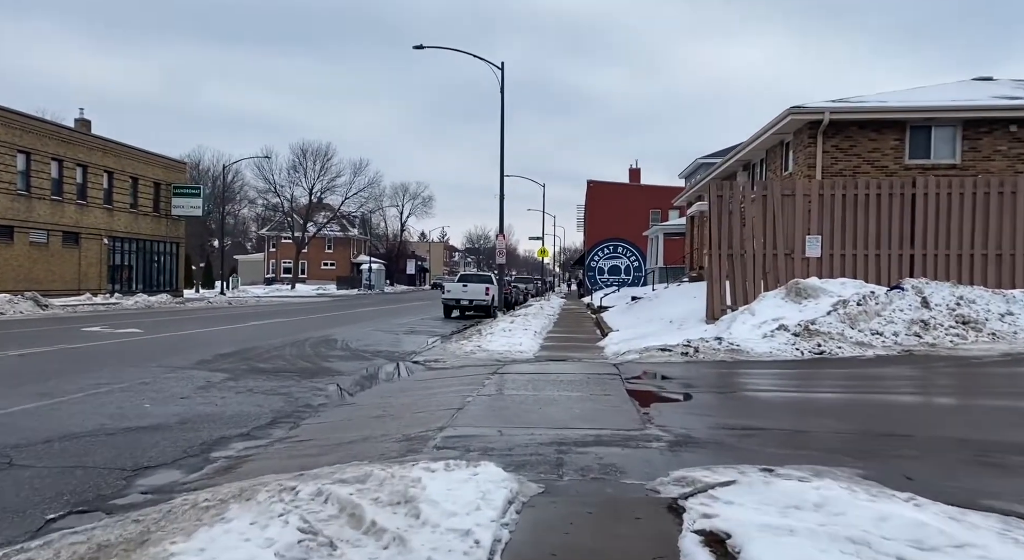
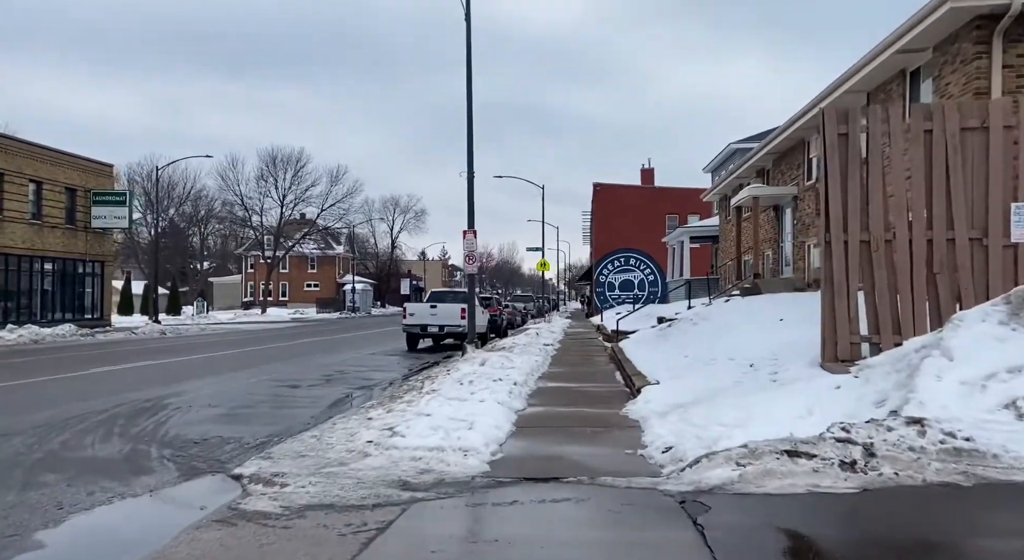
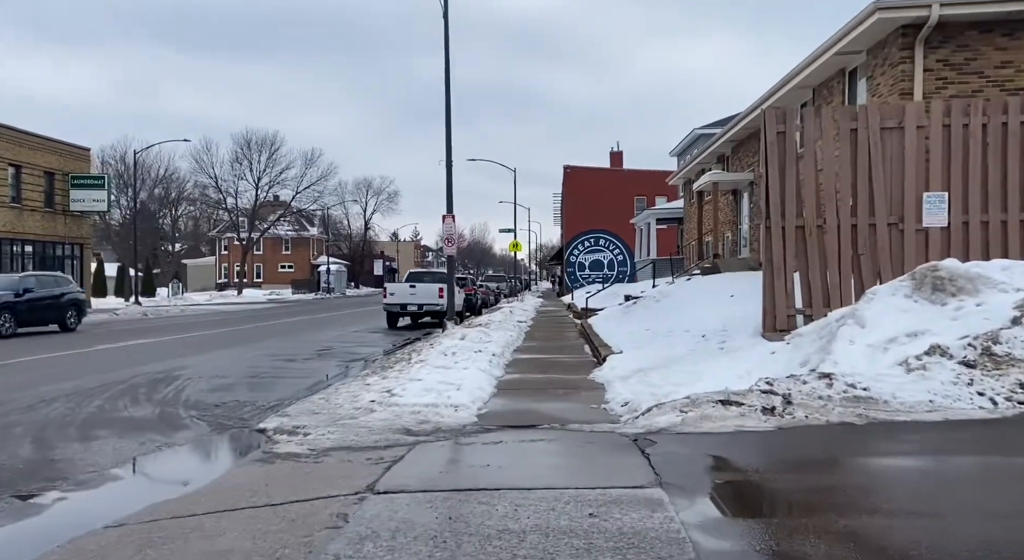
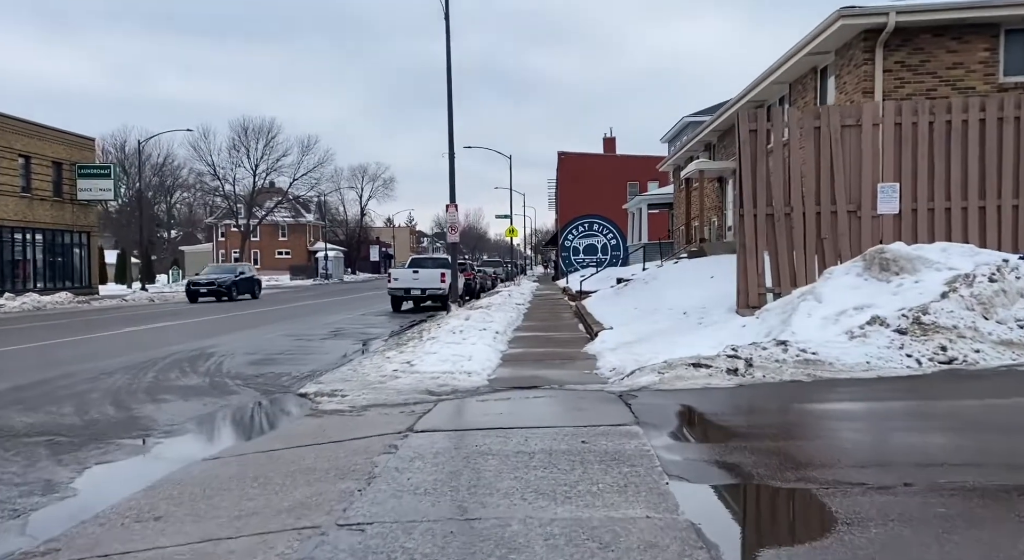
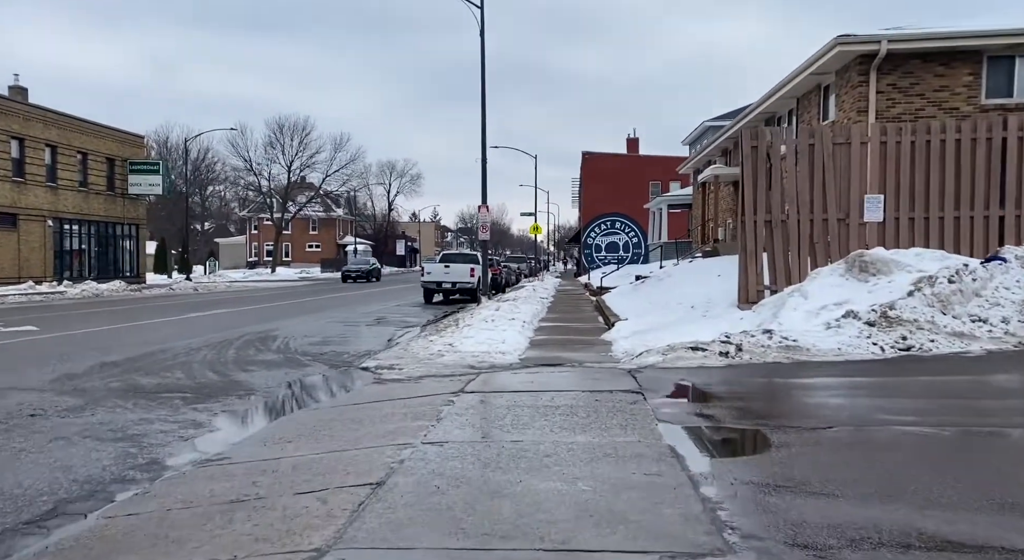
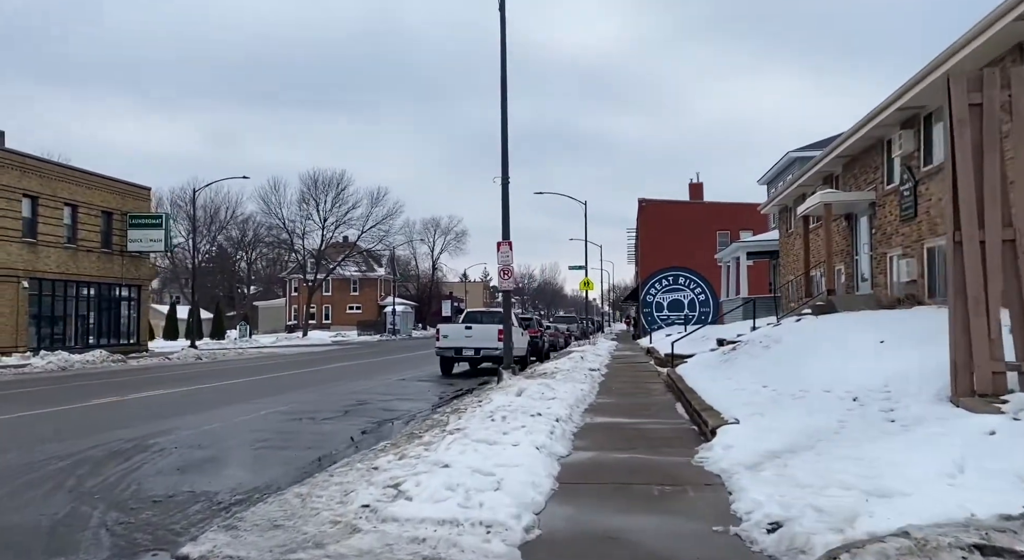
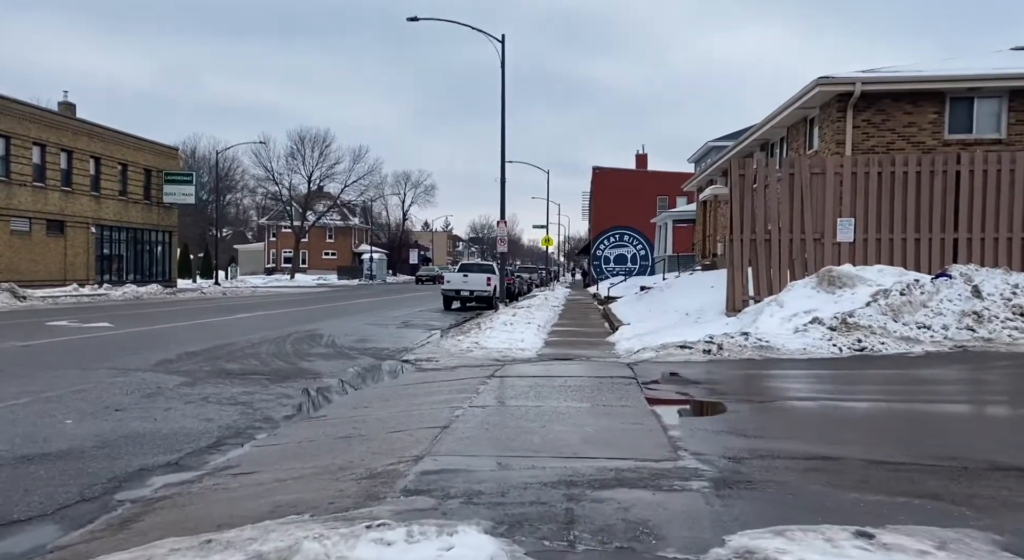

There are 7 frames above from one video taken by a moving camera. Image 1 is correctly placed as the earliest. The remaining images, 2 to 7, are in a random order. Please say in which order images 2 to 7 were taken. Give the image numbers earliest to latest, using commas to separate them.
7, 5, 4, 3, 2, 6
